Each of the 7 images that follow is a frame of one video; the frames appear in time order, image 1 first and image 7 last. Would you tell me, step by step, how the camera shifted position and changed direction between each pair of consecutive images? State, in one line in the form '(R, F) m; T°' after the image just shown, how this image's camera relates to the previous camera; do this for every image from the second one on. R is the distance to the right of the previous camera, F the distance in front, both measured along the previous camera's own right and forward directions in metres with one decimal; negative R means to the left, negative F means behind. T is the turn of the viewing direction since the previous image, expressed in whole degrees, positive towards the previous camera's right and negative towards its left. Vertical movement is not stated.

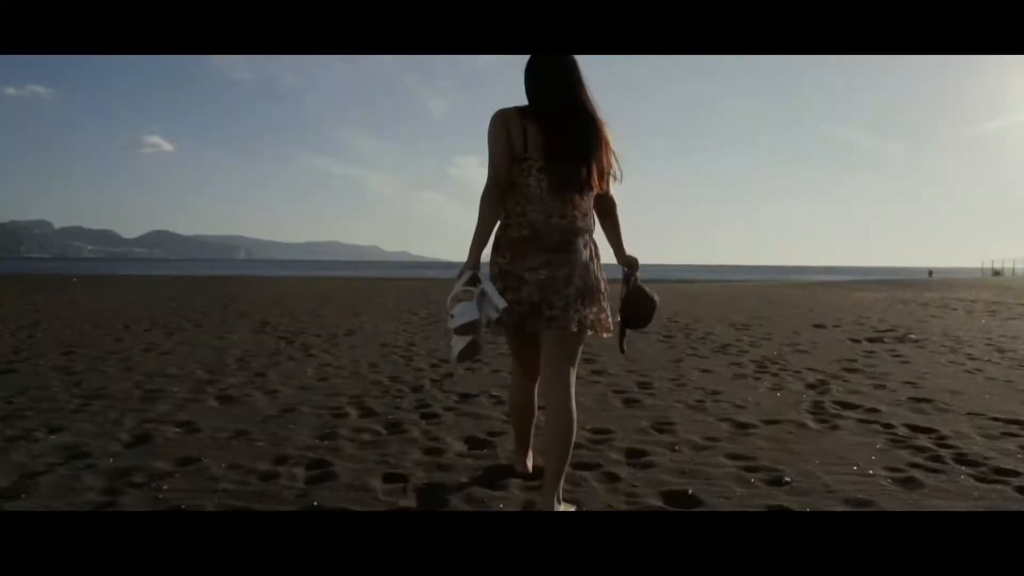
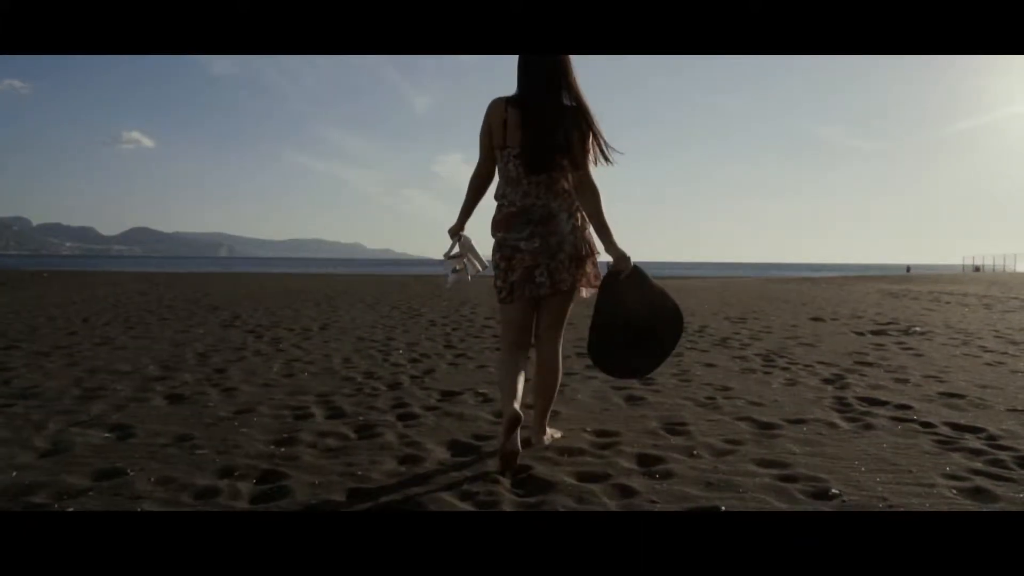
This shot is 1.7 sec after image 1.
(0.0, +0.5) m; +1°
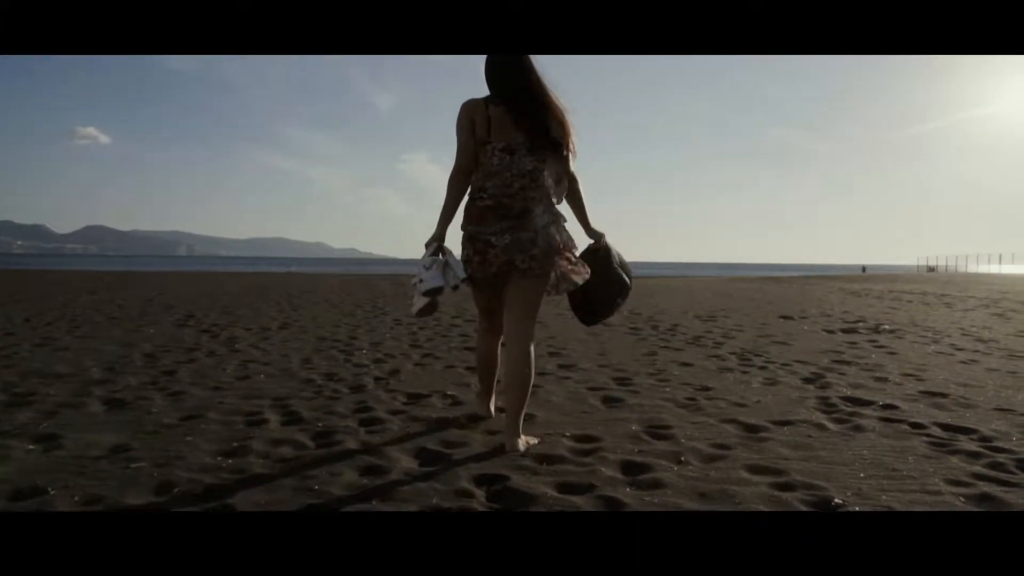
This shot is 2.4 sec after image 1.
(0.0, +0.3) m; +3°
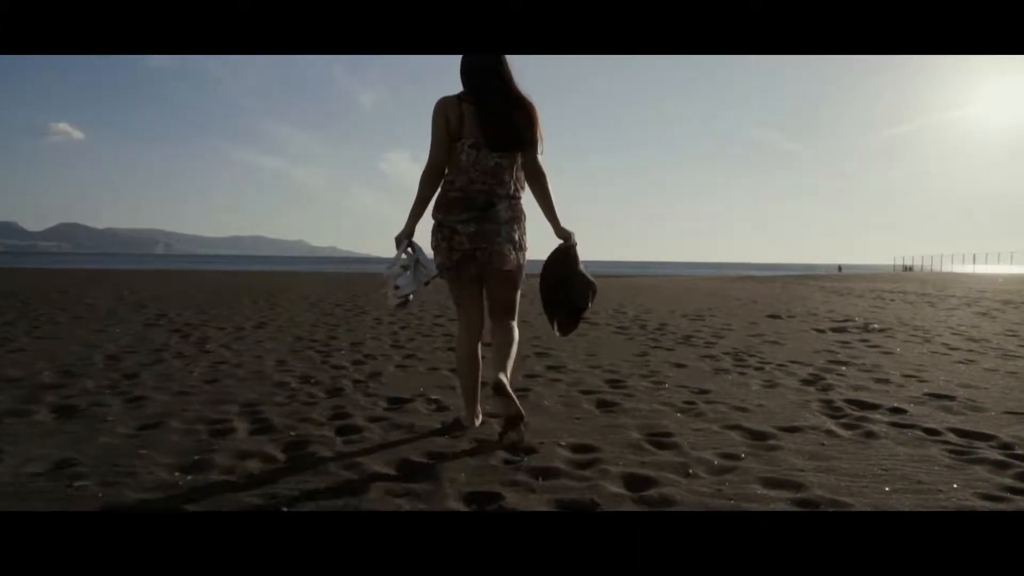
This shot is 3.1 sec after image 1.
(0.0, +0.3) m; +2°
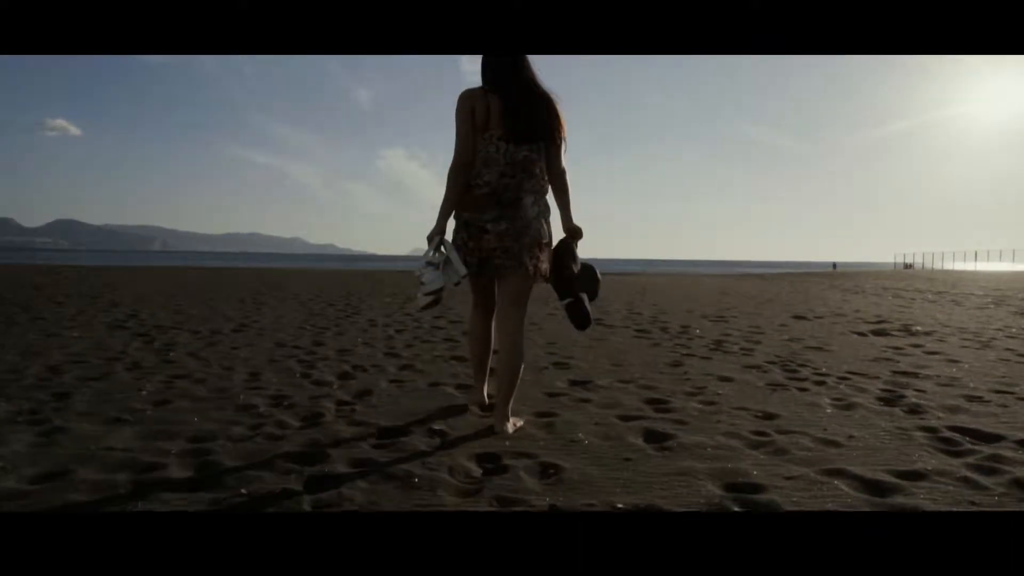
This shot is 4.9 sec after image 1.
(-0.1, +0.8) m; 0°
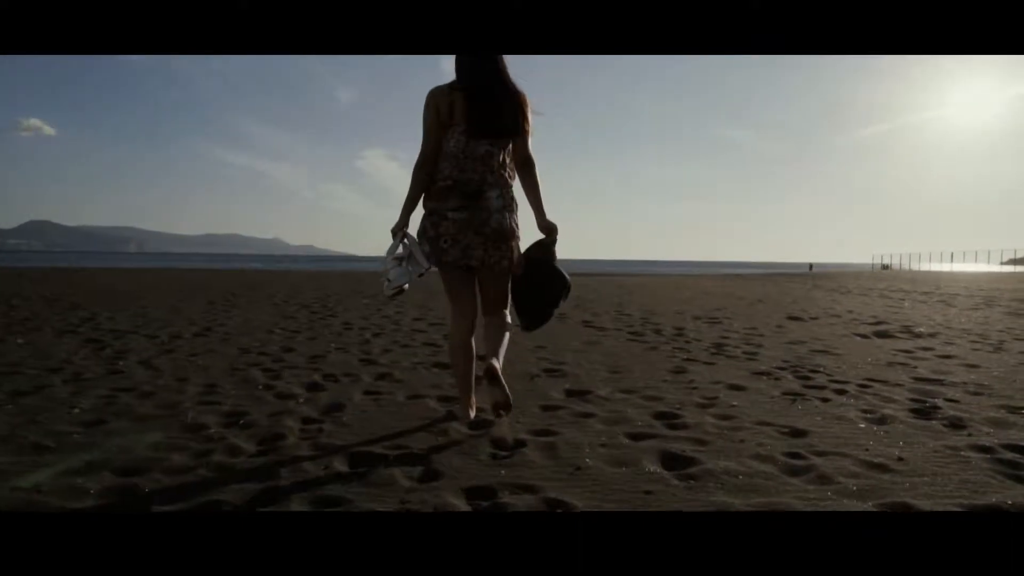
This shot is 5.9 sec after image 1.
(0.0, +0.5) m; +2°
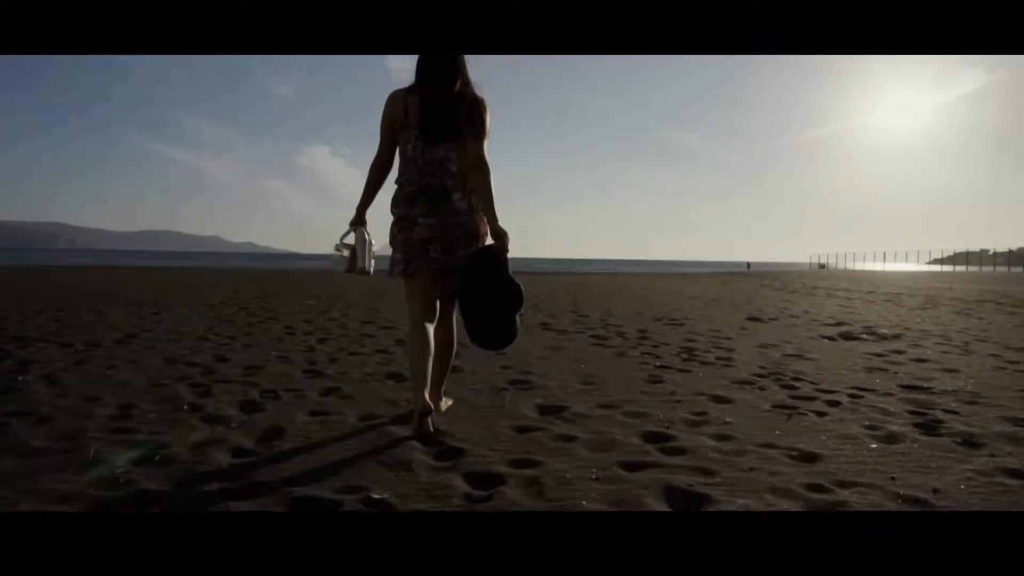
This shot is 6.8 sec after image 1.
(-0.1, +0.5) m; +4°
